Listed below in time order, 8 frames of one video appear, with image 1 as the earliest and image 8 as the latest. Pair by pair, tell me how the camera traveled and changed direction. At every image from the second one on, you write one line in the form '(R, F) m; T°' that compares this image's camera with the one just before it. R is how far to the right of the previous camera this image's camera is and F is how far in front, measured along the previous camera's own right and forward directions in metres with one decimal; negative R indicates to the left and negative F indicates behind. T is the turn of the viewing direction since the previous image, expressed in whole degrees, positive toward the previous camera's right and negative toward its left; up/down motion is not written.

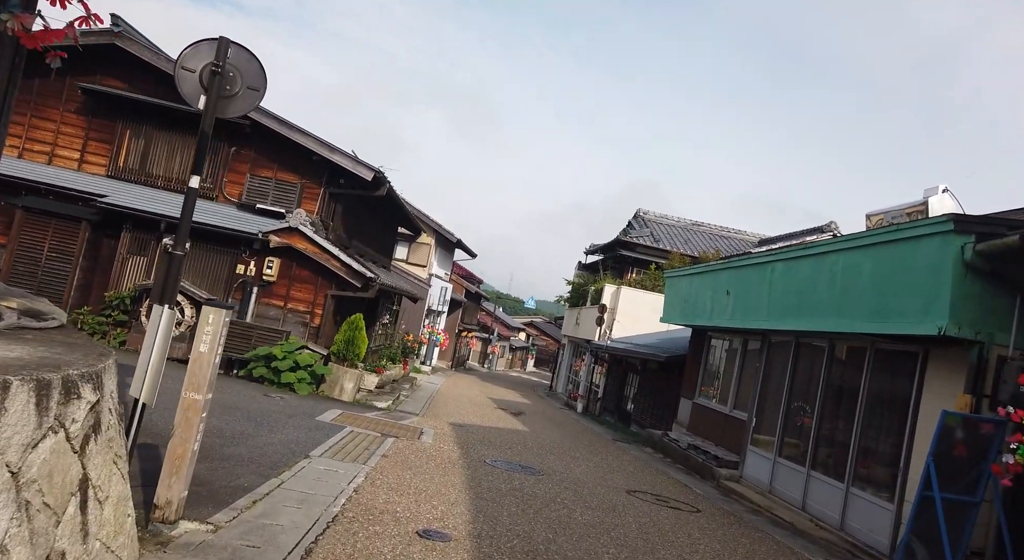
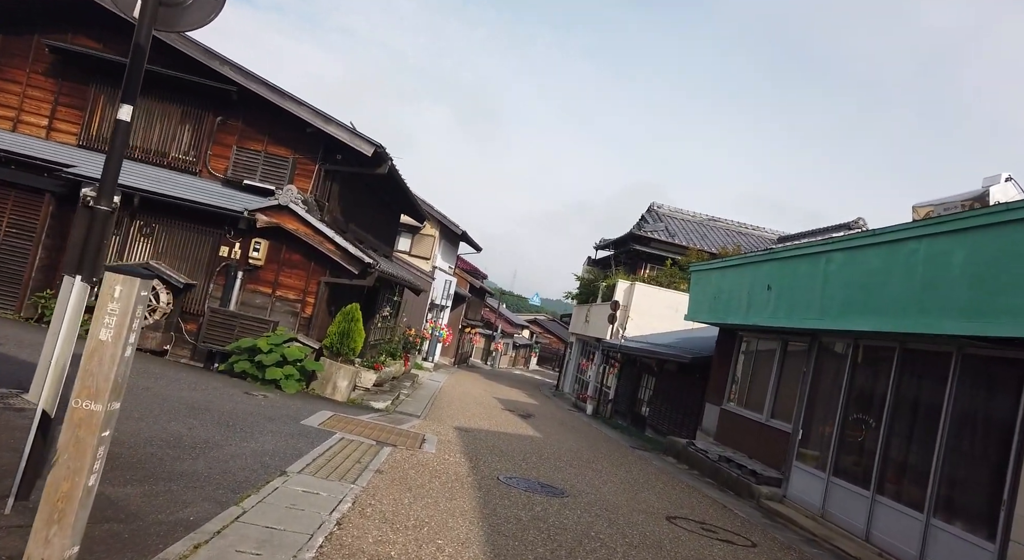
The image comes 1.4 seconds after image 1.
(-0.2, +1.4) m; 0°
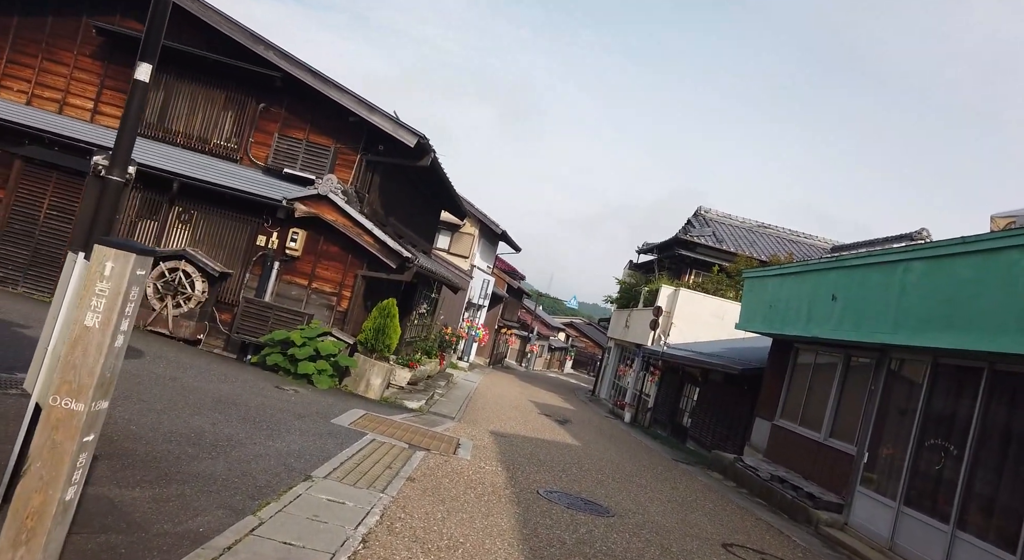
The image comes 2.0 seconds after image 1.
(-0.1, +0.6) m; -3°
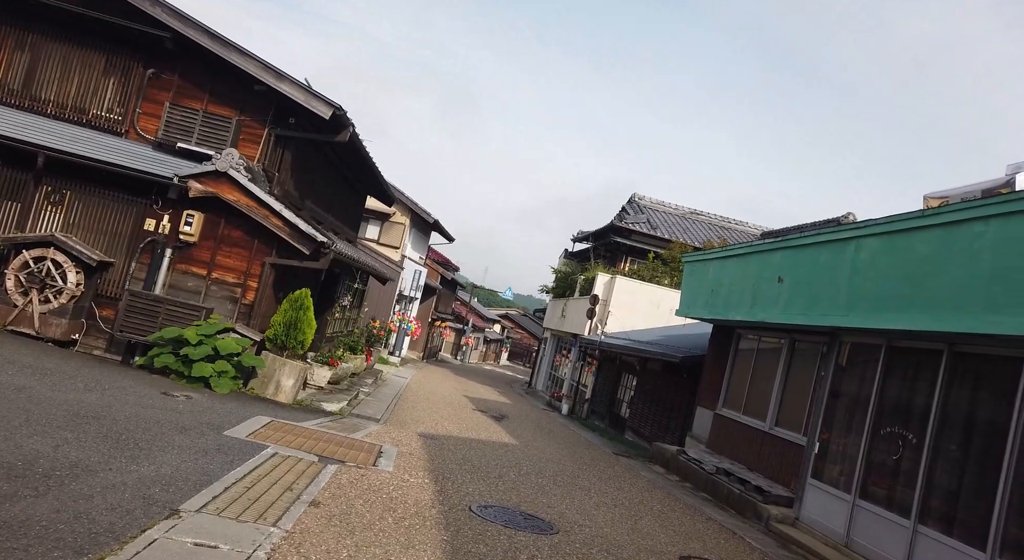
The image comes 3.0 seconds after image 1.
(+0.1, +1.0) m; +6°
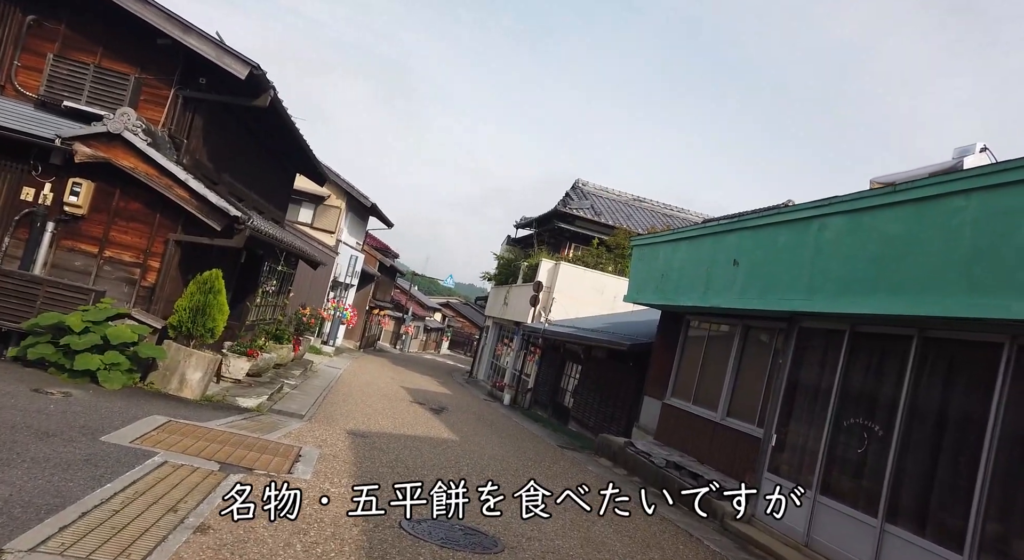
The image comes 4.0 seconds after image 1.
(0.0, +0.9) m; +5°
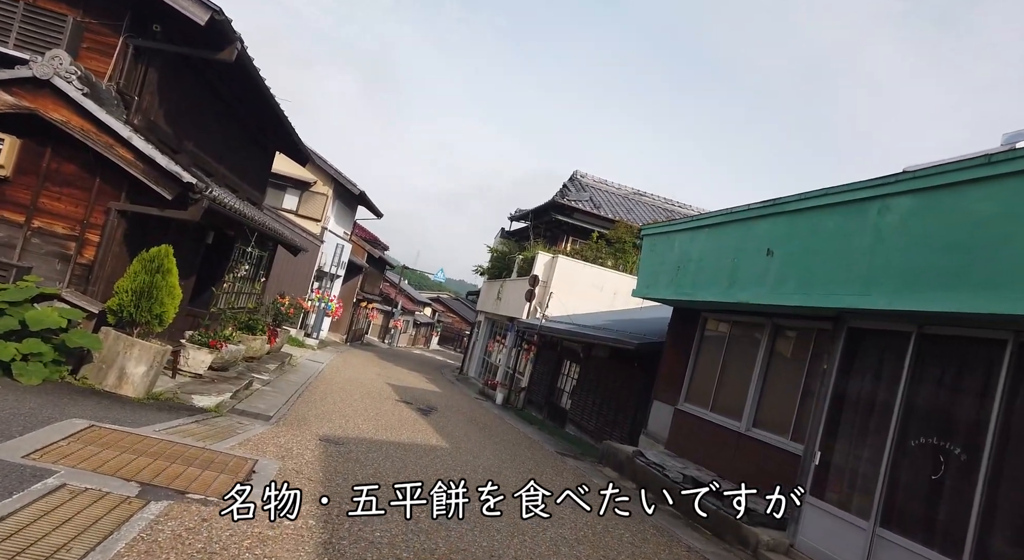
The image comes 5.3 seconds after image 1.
(-0.1, +1.3) m; +1°
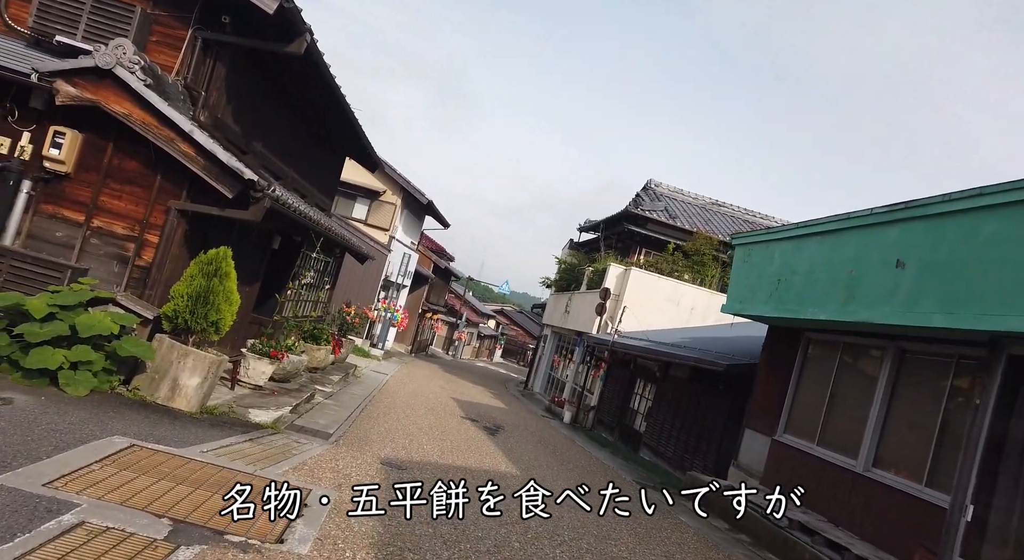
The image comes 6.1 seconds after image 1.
(-0.2, +0.8) m; -5°
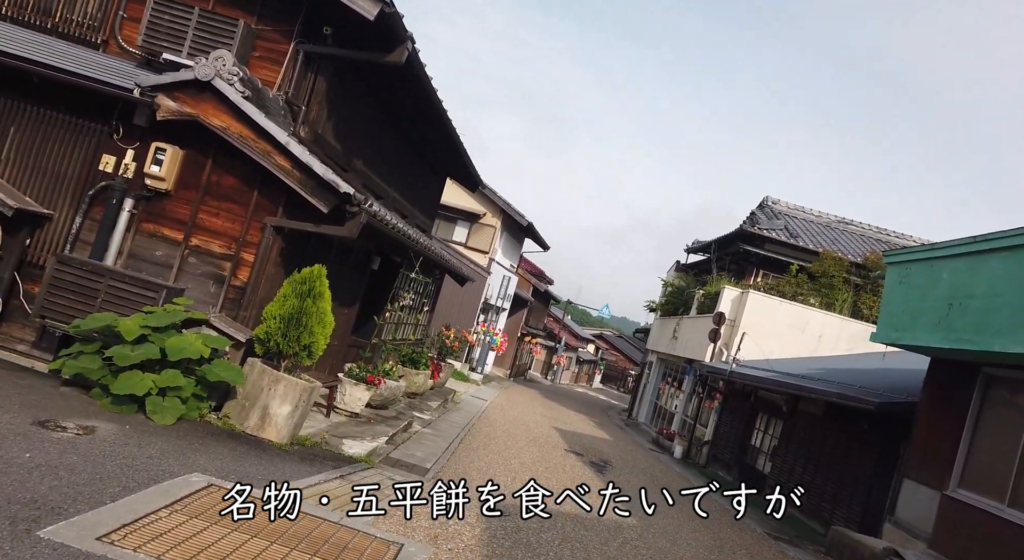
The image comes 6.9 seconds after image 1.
(-0.2, +0.8) m; -8°
